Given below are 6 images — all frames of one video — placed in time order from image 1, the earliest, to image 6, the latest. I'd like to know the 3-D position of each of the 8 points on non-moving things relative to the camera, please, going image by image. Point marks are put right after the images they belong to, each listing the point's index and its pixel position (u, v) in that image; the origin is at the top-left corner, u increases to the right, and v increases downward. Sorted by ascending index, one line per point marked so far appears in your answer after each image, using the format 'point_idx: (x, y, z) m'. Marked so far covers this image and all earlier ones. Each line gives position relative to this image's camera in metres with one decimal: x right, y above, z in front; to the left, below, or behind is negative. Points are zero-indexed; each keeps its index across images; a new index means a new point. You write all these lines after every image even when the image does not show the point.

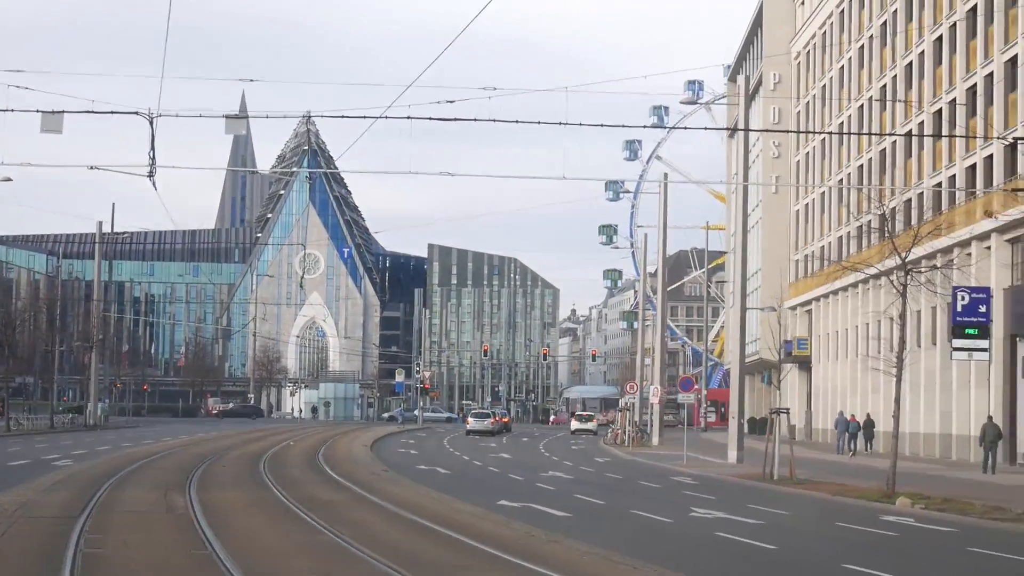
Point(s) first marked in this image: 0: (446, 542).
0: (-0.5, -2.2, +17.1) m
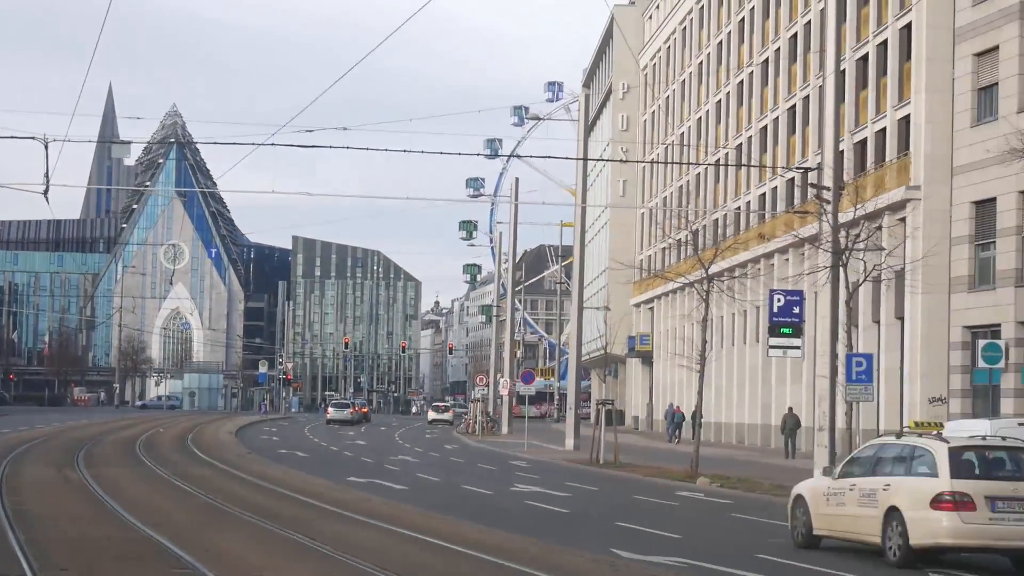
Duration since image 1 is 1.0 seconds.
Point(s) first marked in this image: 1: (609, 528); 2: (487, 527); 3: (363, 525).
0: (-2.2, -2.4, +21.1) m
1: (+1.1, -2.4, +19.7) m
2: (-0.2, -2.4, +19.2) m
3: (-1.4, -2.2, +18.2) m
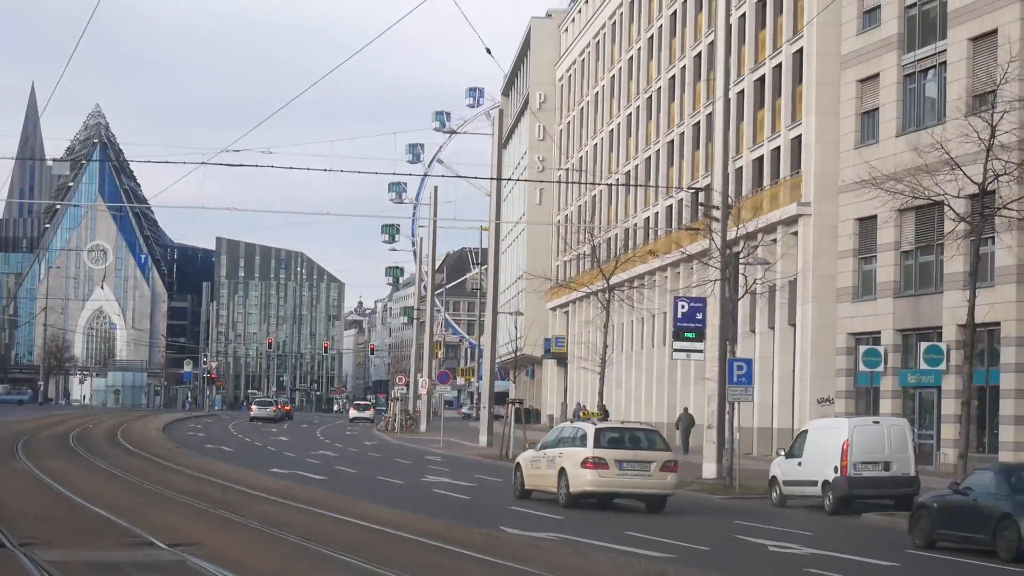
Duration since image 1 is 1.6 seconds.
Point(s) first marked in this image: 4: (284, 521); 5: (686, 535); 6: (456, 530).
0: (-3.4, -2.5, +23.5) m
1: (0.0, -2.6, +22.2) m
2: (-1.3, -2.5, +21.7) m
3: (-2.4, -2.3, +20.7) m
4: (-2.1, -2.2, +18.4) m
5: (+1.8, -2.5, +19.5) m
6: (-0.5, -2.3, +18.4) m
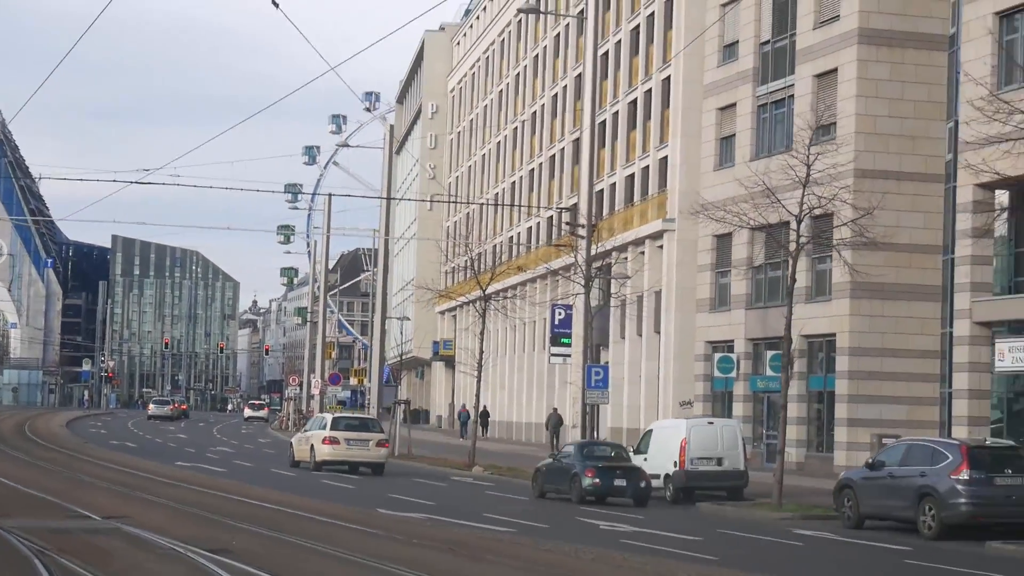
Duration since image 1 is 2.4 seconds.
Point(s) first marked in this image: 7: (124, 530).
0: (-5.1, -2.6, +26.8) m
1: (-1.6, -2.8, +25.7) m
2: (-2.8, -2.7, +25.0) m
3: (-3.9, -2.5, +24.0) m
4: (-3.6, -2.4, +21.7) m
5: (+0.3, -2.7, +23.0) m
6: (-1.9, -2.5, +21.8) m
7: (-3.2, -2.0, +16.3) m
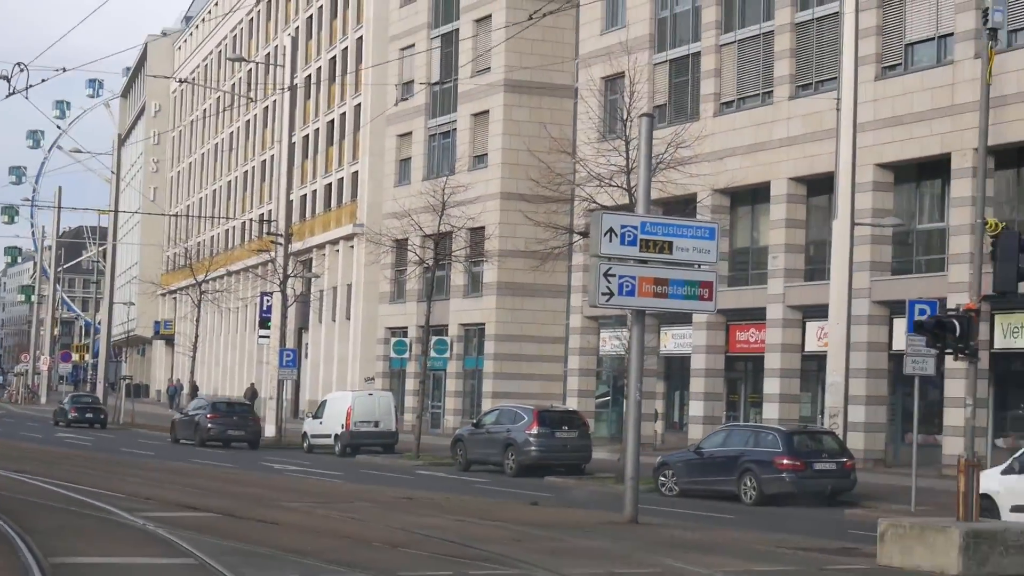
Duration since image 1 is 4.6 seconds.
0: (-10.4, -2.7, +34.7) m
1: (-6.9, -2.8, +34.0) m
2: (-8.0, -2.7, +33.2) m
3: (-8.9, -2.6, +32.1) m
4: (-8.2, -2.5, +29.9) m
5: (-4.6, -2.8, +31.7) m
6: (-6.6, -2.6, +30.2) m
7: (-7.1, -2.2, +24.5) m
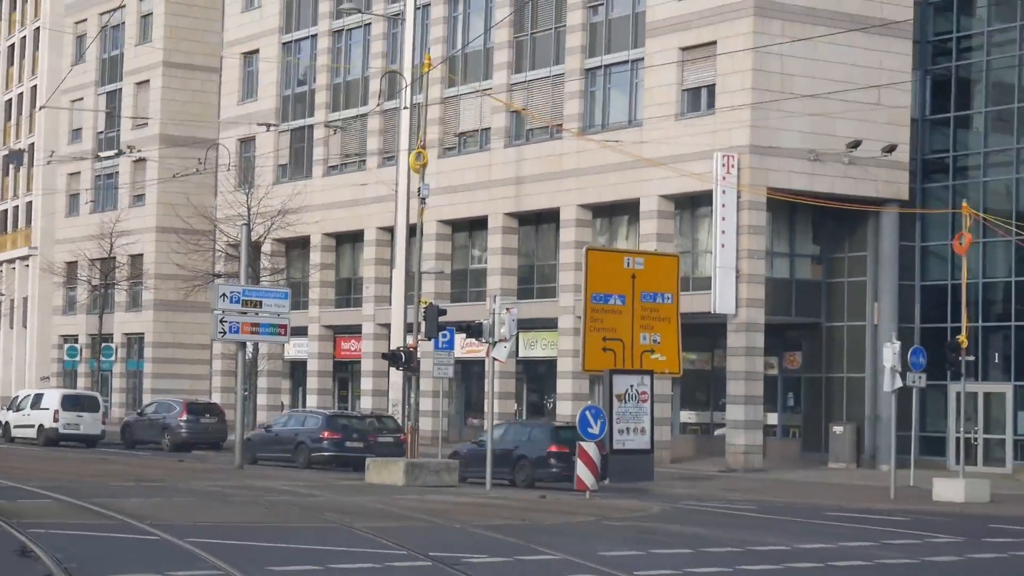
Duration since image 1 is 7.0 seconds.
0: (-18.4, -3.2, +43.8) m
1: (-14.8, -3.3, +43.8) m
2: (-15.7, -3.2, +42.8) m
3: (-16.4, -3.1, +41.5) m
4: (-15.3, -3.0, +39.5) m
5: (-12.1, -3.3, +41.9) m
6: (-13.8, -3.1, +40.1) m
7: (-13.4, -2.7, +34.4) m
